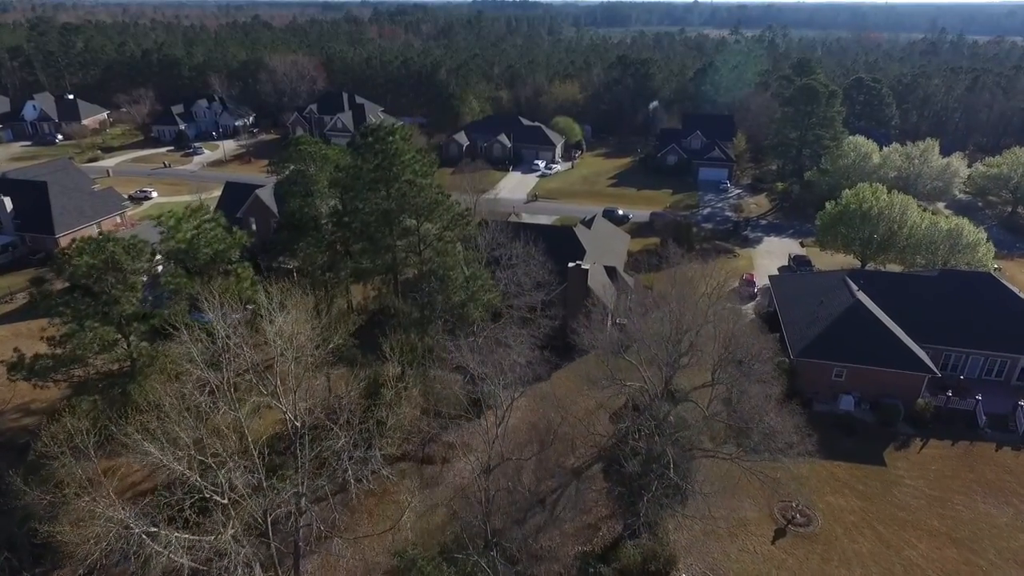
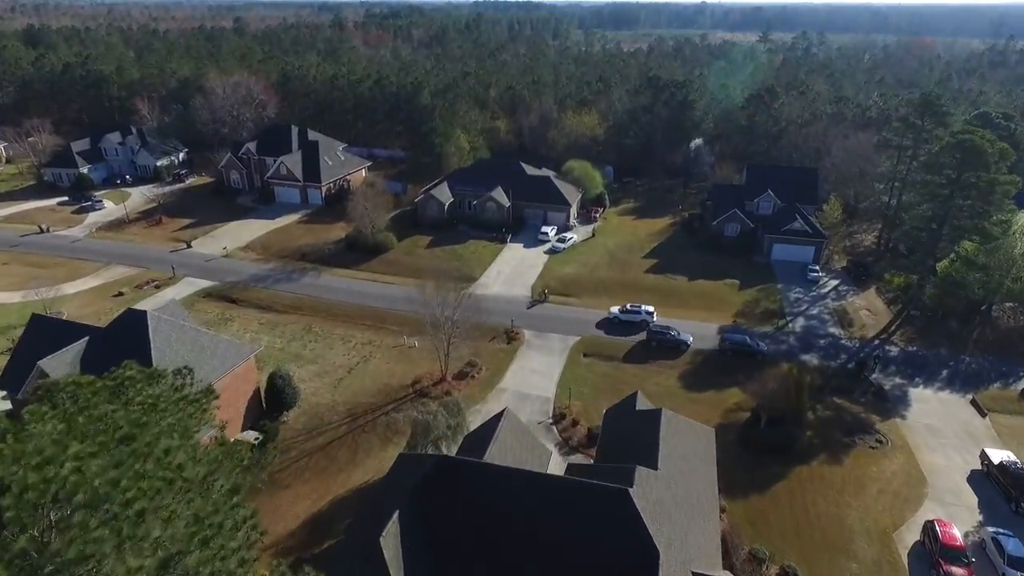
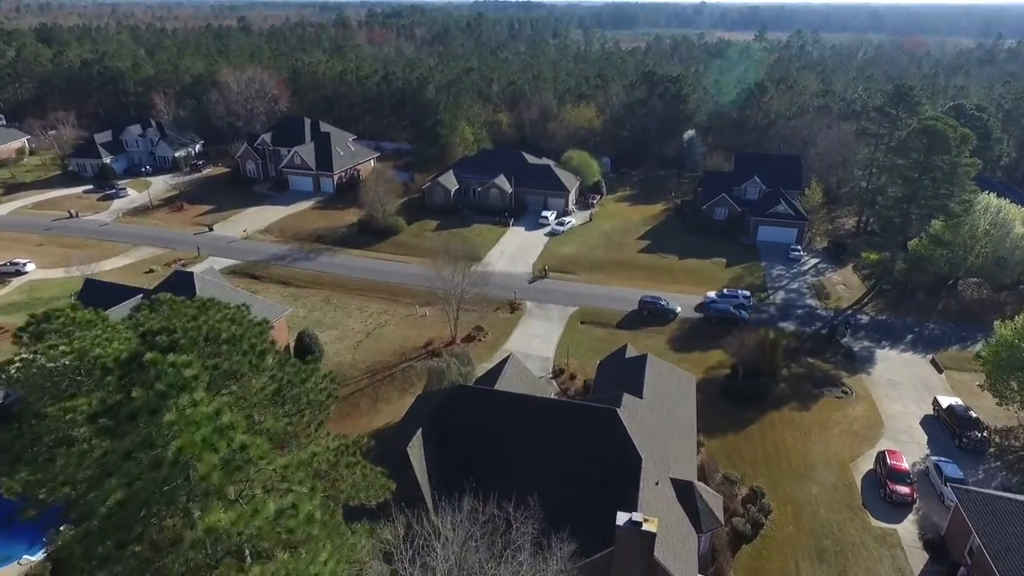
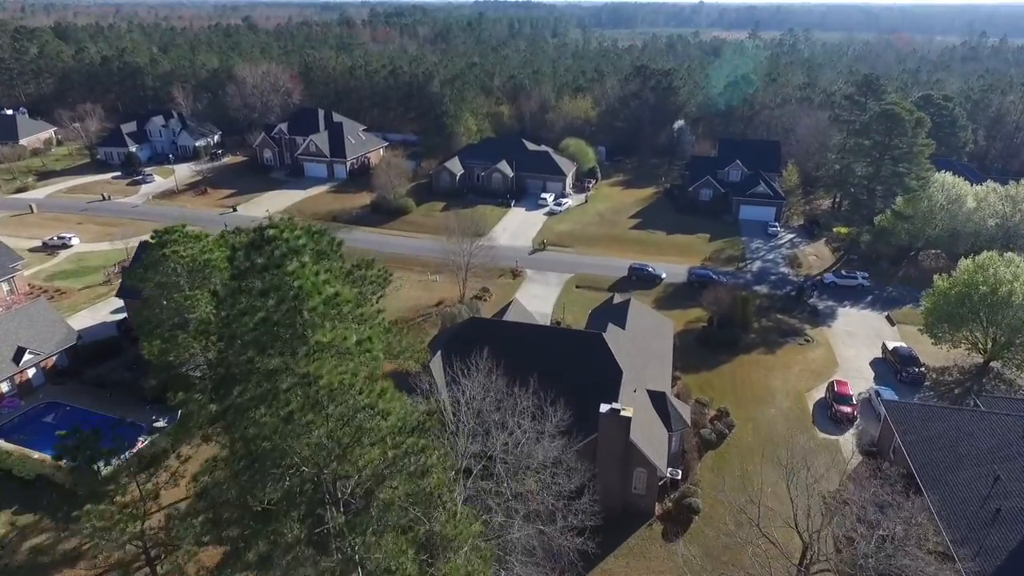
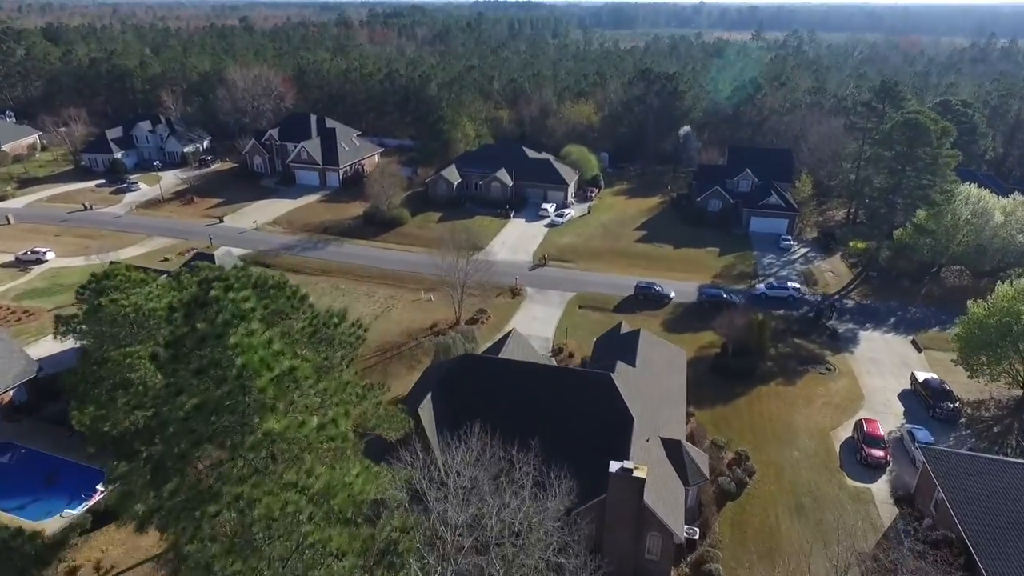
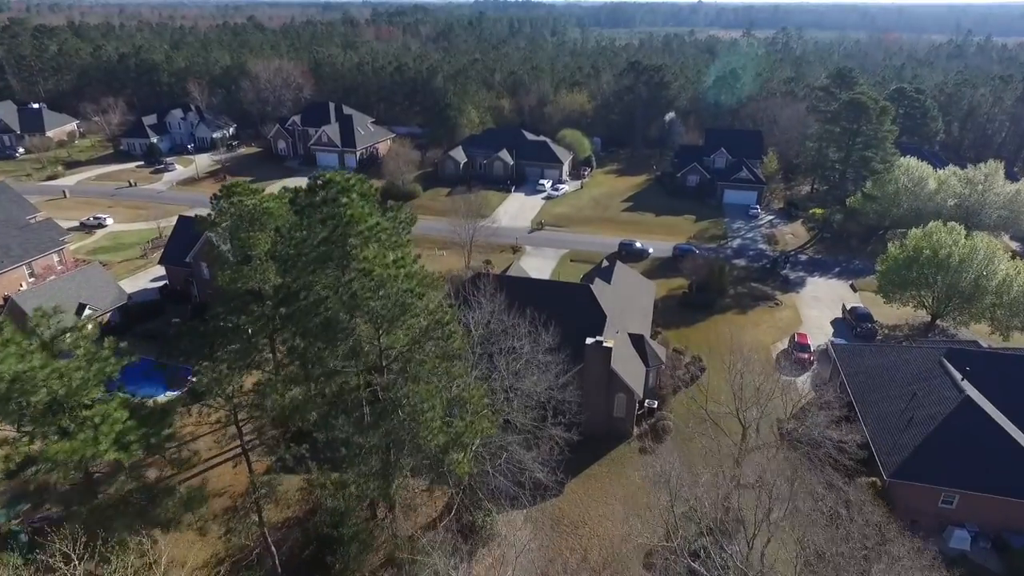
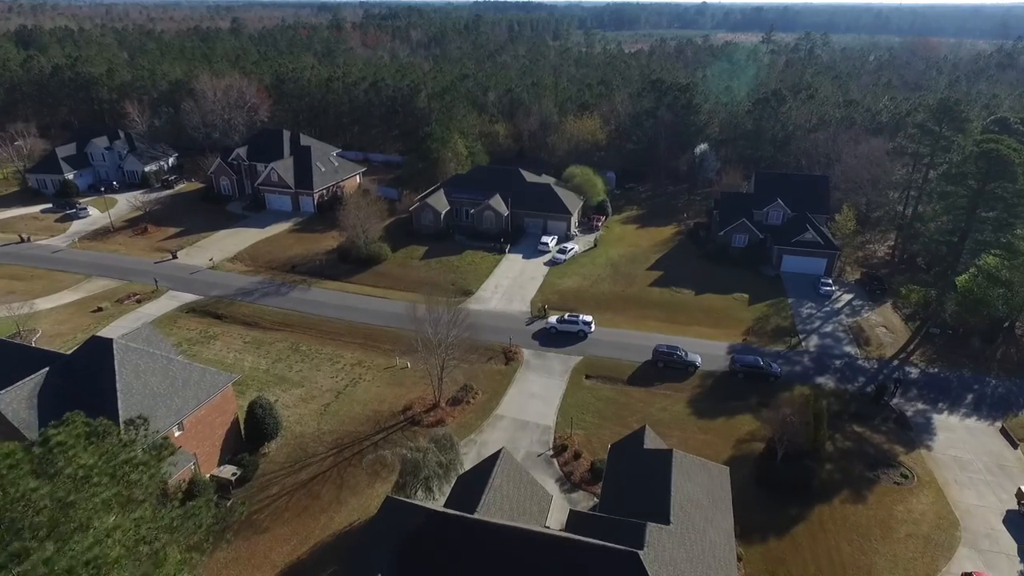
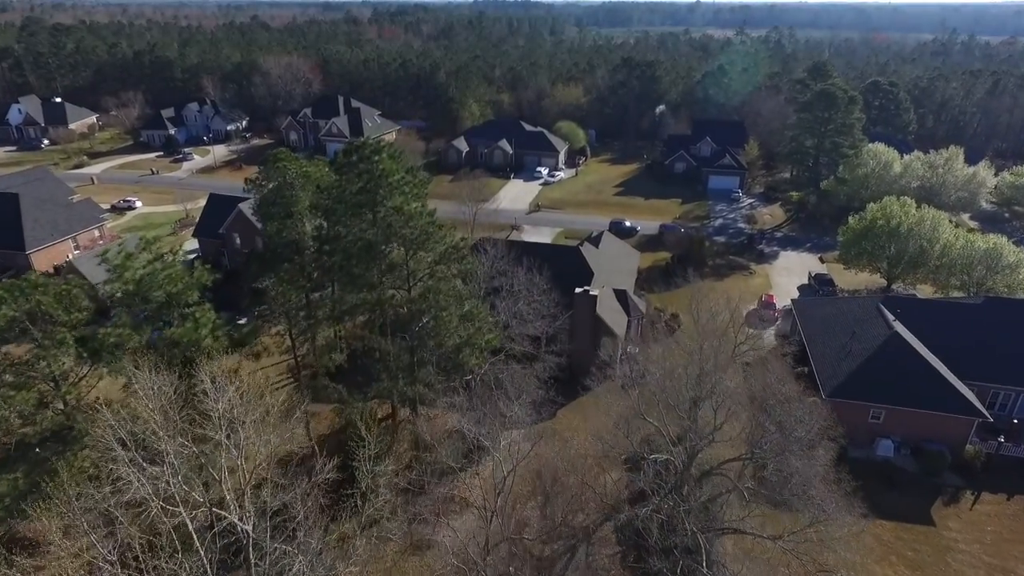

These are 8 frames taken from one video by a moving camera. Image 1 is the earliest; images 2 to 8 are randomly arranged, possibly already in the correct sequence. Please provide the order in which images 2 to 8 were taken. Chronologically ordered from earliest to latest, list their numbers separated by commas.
8, 6, 4, 5, 3, 2, 7
